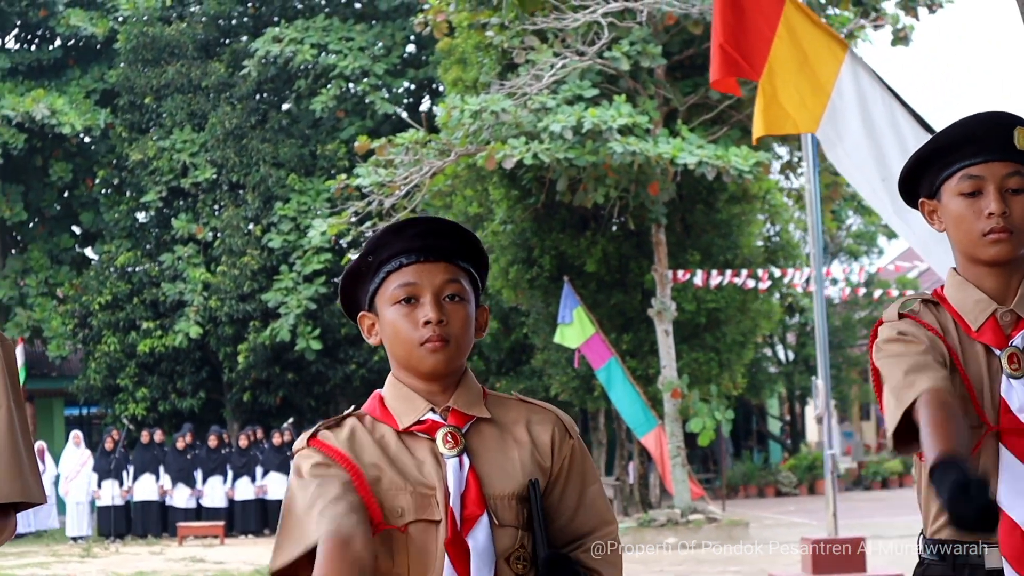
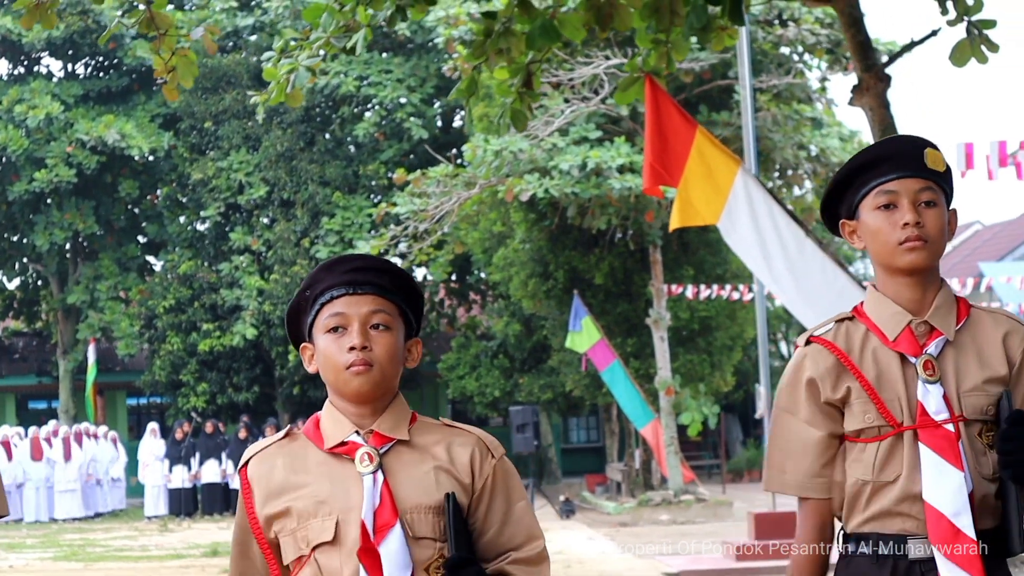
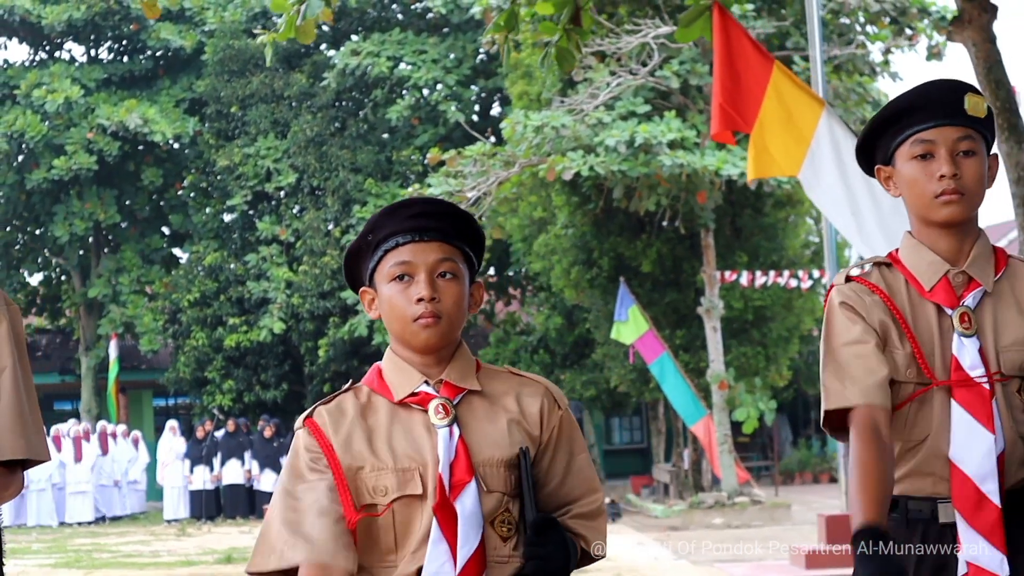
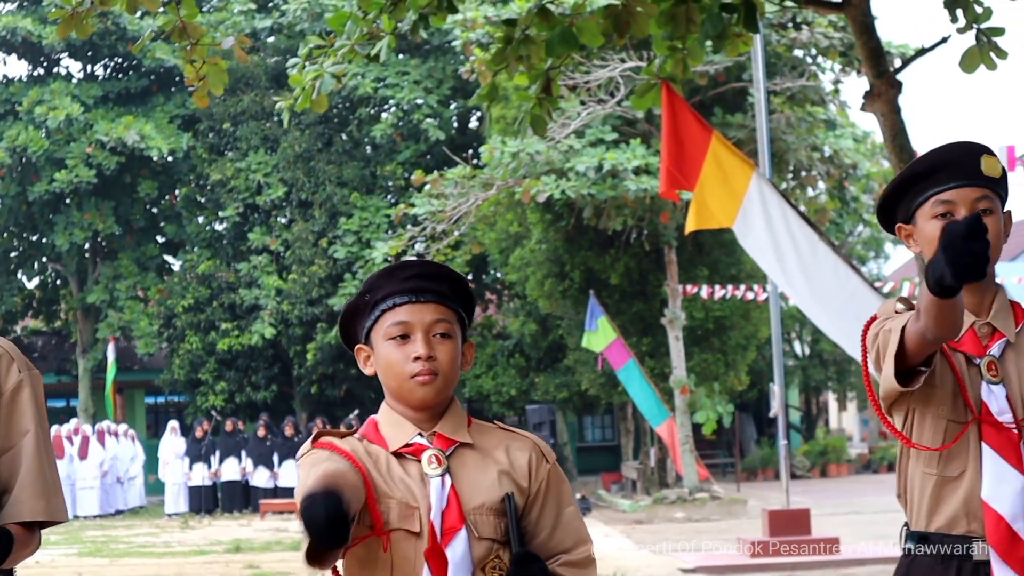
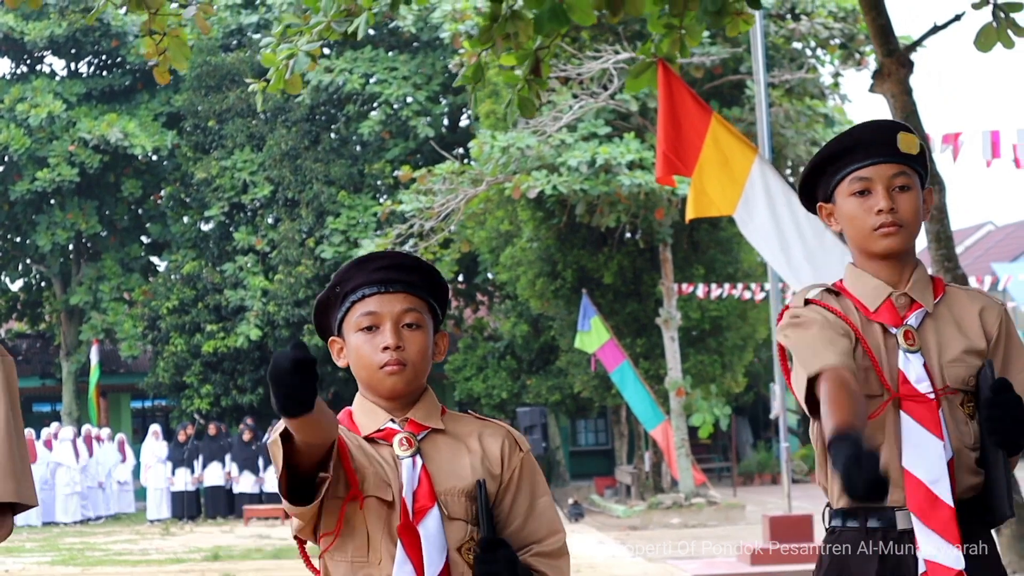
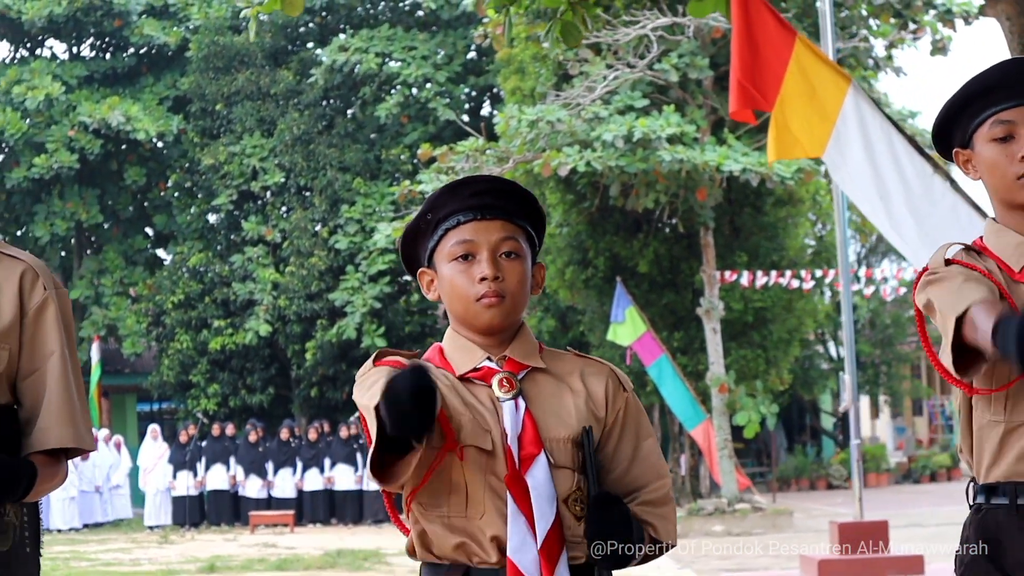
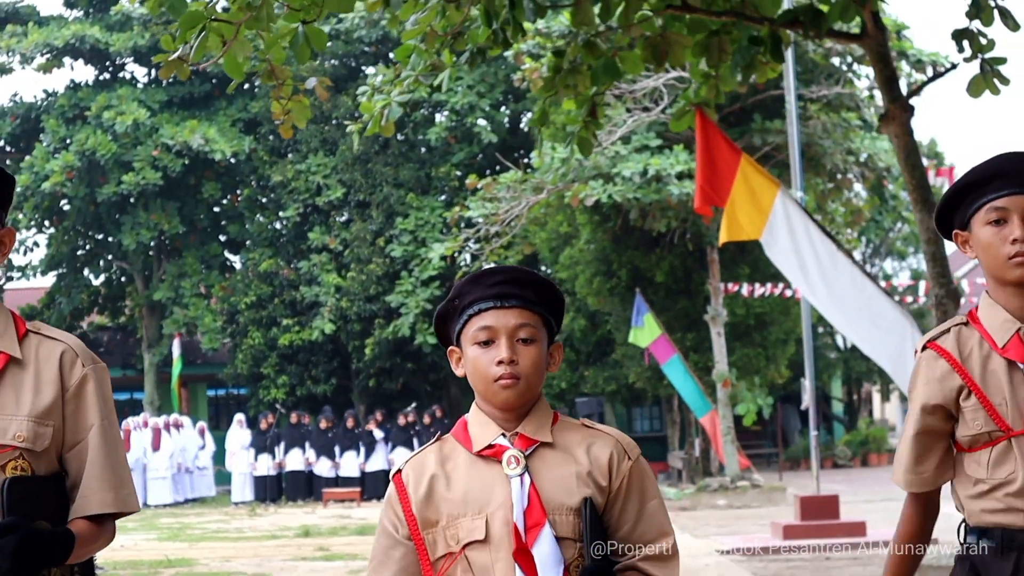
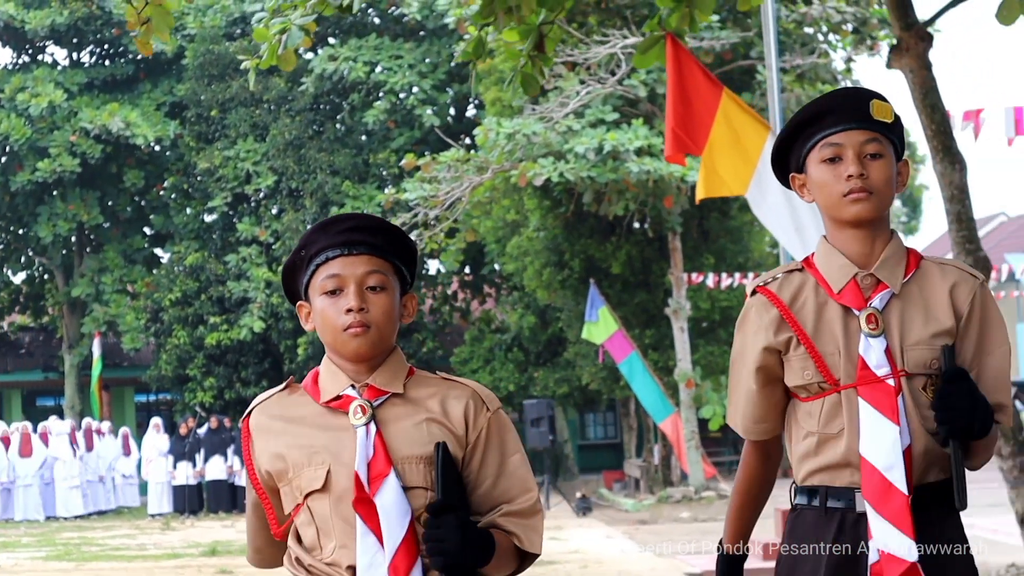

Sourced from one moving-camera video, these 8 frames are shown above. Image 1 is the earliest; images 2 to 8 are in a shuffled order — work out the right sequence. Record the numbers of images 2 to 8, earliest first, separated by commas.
6, 3, 8, 5, 2, 4, 7
